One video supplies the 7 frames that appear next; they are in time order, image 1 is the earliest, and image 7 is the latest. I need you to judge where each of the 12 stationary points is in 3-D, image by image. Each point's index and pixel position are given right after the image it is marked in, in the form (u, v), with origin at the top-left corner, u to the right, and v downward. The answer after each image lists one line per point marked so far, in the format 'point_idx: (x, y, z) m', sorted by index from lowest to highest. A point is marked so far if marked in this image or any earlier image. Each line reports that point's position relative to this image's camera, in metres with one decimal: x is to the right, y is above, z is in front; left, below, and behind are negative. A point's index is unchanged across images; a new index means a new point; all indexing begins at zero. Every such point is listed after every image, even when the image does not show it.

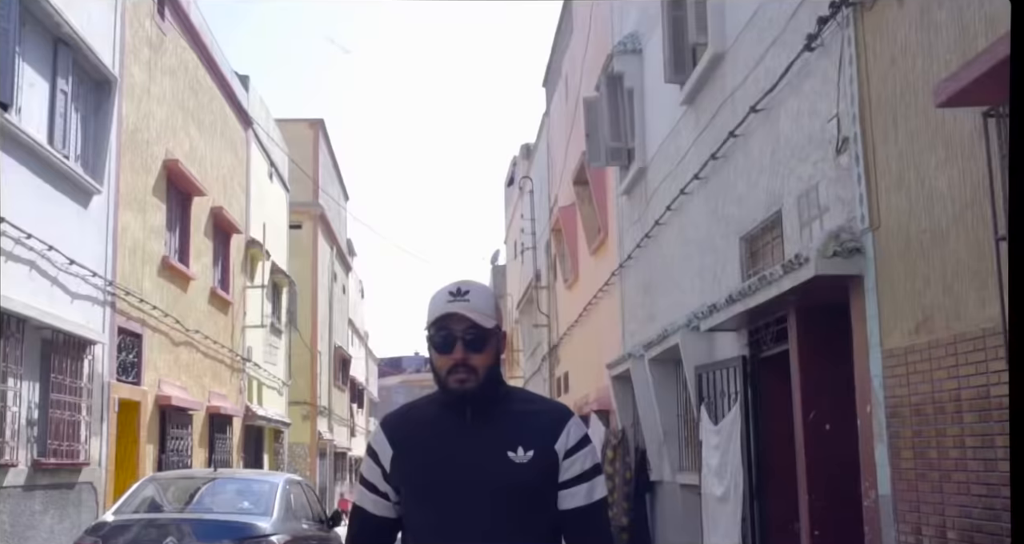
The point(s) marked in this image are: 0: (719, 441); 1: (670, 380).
0: (+1.5, -1.3, +10.6) m
1: (+1.5, -1.0, +13.3) m
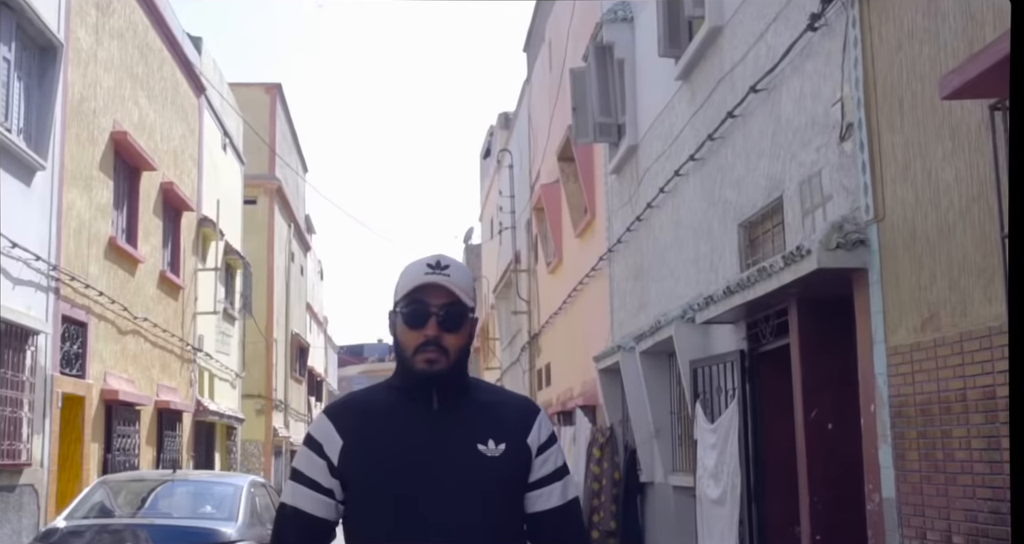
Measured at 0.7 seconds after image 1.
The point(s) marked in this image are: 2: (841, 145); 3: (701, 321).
0: (+1.4, -1.2, +9.9) m
1: (+1.4, -0.9, +12.6) m
2: (+1.8, +0.7, +8.4) m
3: (+1.3, -0.3, +9.7) m
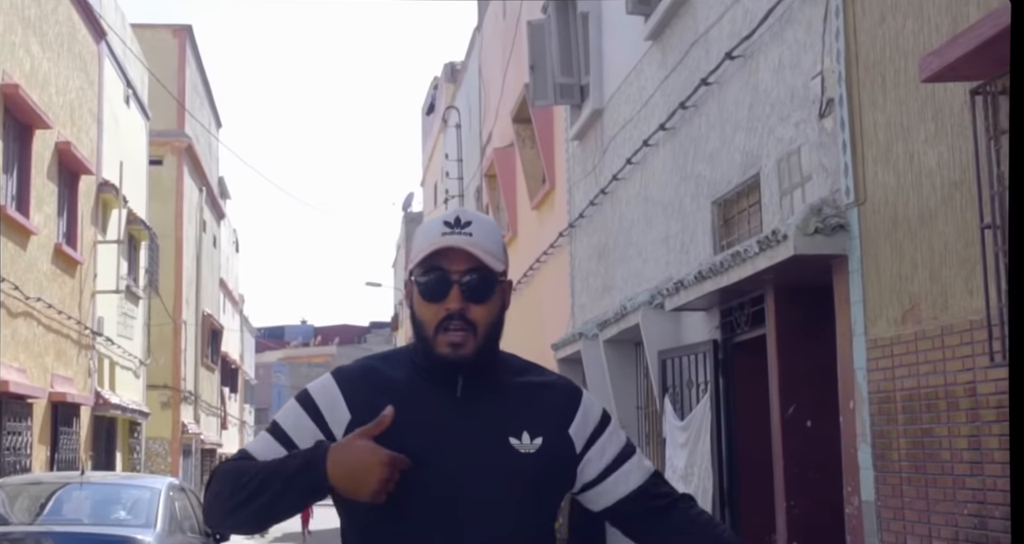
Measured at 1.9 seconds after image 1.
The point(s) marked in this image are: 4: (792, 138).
0: (+1.1, -1.1, +9.1) m
1: (+1.0, -0.8, +11.8) m
2: (+1.5, +0.8, +7.6) m
3: (+1.0, -0.2, +8.9) m
4: (+1.5, +0.7, +7.9) m
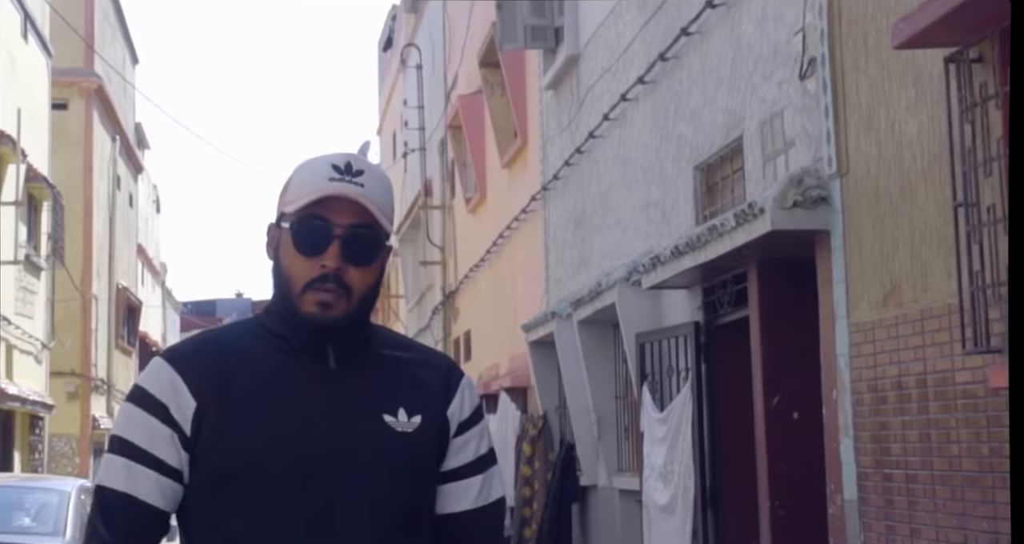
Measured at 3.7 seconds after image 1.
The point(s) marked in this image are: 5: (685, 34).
0: (+0.9, -1.0, +8.2) m
1: (+0.7, -0.6, +10.9) m
2: (+1.4, +0.9, +6.8) m
3: (+0.8, -0.1, +8.0) m
4: (+1.3, +0.9, +7.1) m
5: (+1.1, +1.4, +9.1) m
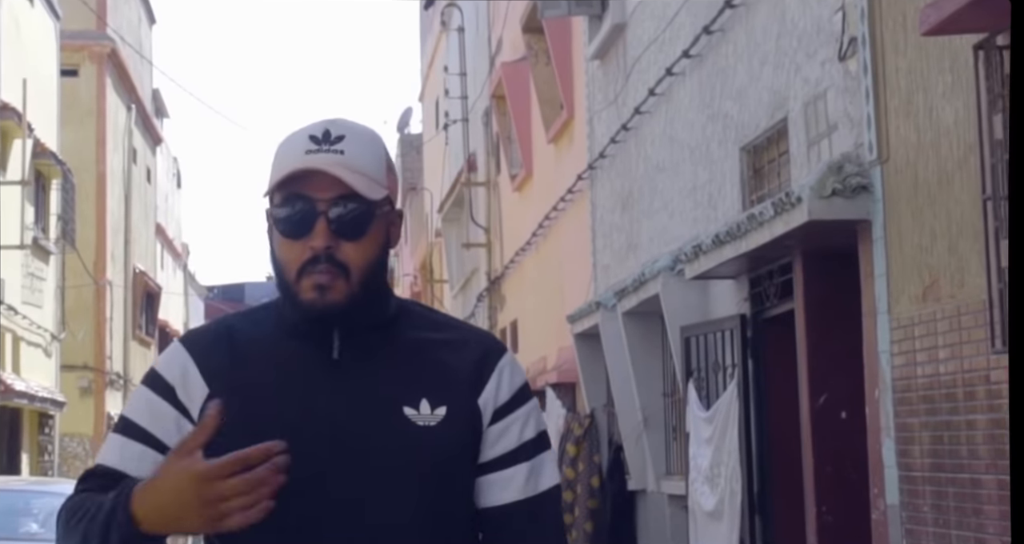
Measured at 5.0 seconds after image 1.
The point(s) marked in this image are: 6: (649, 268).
0: (+1.1, -0.9, +8.1) m
1: (+1.1, -0.5, +10.8) m
2: (+1.5, +1.0, +6.6) m
3: (+1.0, 0.0, +7.9) m
4: (+1.5, +0.9, +6.9) m
5: (+1.4, +1.5, +8.9) m
6: (+0.9, 0.0, +8.8) m
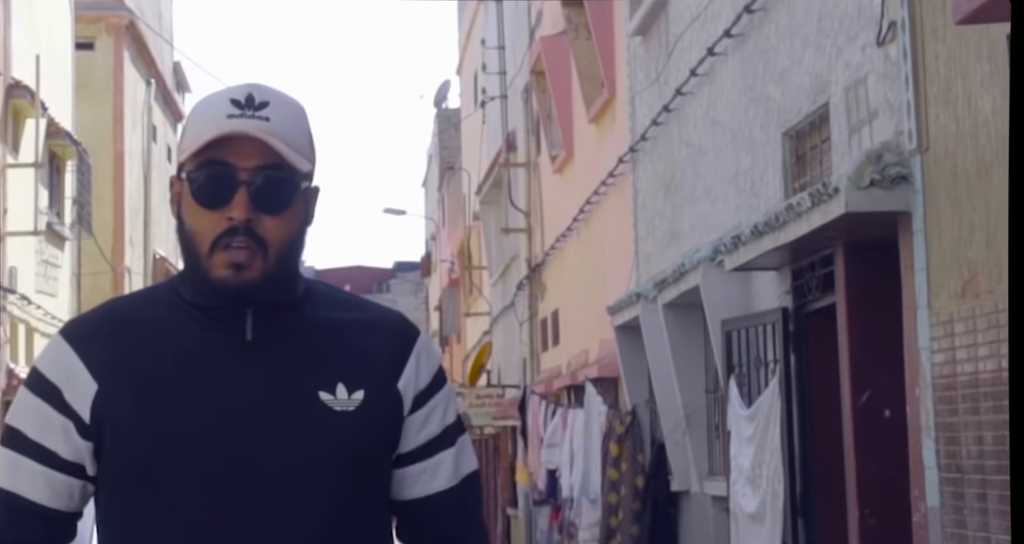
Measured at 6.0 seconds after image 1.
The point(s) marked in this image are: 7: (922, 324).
0: (+1.3, -0.9, +7.9) m
1: (+1.5, -0.5, +10.6) m
2: (+1.7, +1.0, +6.3) m
3: (+1.2, 0.0, +7.7) m
4: (+1.6, +1.0, +6.6) m
5: (+1.7, +1.5, +8.7) m
6: (+1.1, +0.1, +8.6) m
7: (+1.8, -0.2, +6.3) m
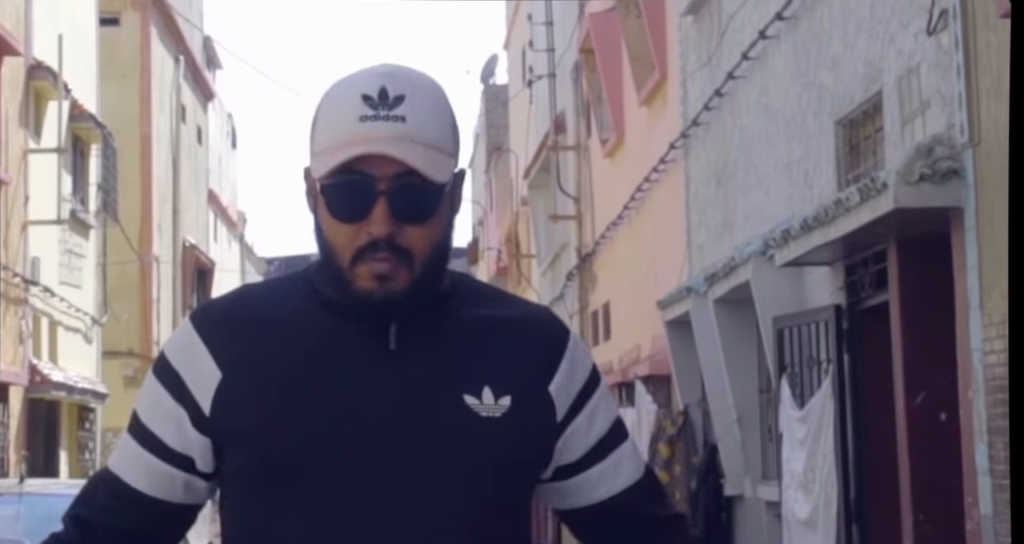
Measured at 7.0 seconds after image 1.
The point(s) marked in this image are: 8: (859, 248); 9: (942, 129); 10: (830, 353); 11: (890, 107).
0: (+1.6, -0.8, +7.7) m
1: (+2.0, -0.4, +10.3) m
2: (+1.8, +1.0, +6.1) m
3: (+1.5, 0.0, +7.5) m
4: (+1.8, +1.0, +6.4) m
5: (+2.0, +1.6, +8.4) m
6: (+1.4, +0.1, +8.4) m
7: (+2.0, -0.2, +6.0) m
8: (+1.7, +0.1, +7.0) m
9: (+1.8, +0.6, +6.1) m
10: (+1.7, -0.4, +7.5) m
11: (+1.8, +0.8, +6.6) m
